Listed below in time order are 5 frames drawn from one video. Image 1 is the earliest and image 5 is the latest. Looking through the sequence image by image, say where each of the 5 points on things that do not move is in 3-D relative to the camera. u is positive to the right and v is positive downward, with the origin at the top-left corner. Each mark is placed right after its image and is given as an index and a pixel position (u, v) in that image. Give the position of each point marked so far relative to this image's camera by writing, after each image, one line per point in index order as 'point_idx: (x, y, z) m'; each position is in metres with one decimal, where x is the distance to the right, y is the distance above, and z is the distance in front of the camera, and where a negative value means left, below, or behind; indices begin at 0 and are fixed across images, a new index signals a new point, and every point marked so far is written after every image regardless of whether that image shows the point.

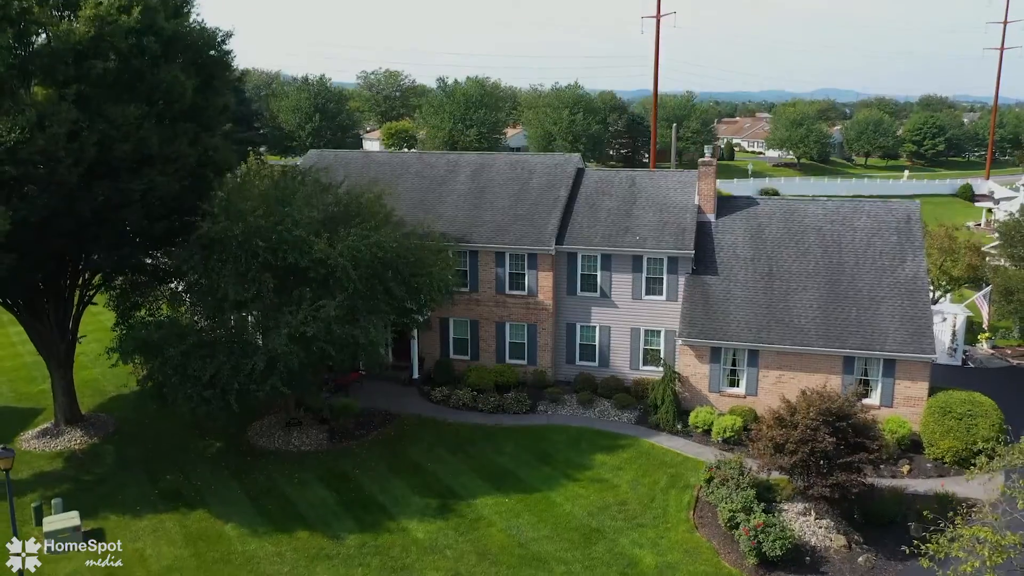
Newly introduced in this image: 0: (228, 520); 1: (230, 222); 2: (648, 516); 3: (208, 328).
0: (-7.1, -5.8, +19.0) m
1: (-7.4, +1.7, +20.0) m
2: (+3.4, -5.7, +19.1) m
3: (-8.0, -1.2, +20.0) m
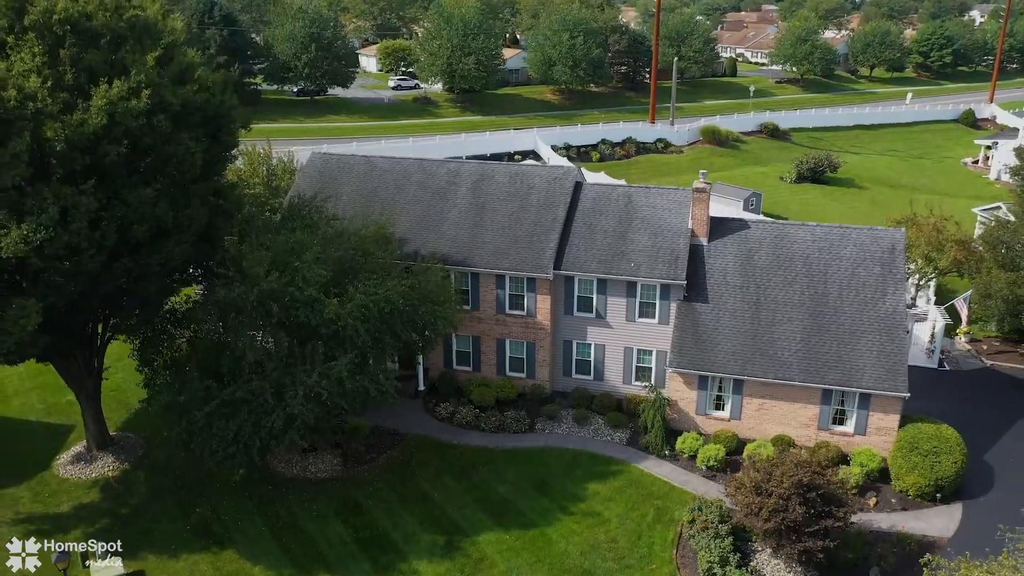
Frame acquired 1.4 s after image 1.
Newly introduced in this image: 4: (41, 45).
0: (-7.1, -7.6, +21.1) m
1: (-7.4, 0.0, +21.1) m
2: (+3.4, -7.5, +21.2) m
3: (-8.0, -2.8, +21.4) m
4: (-11.5, +5.9, +18.5) m
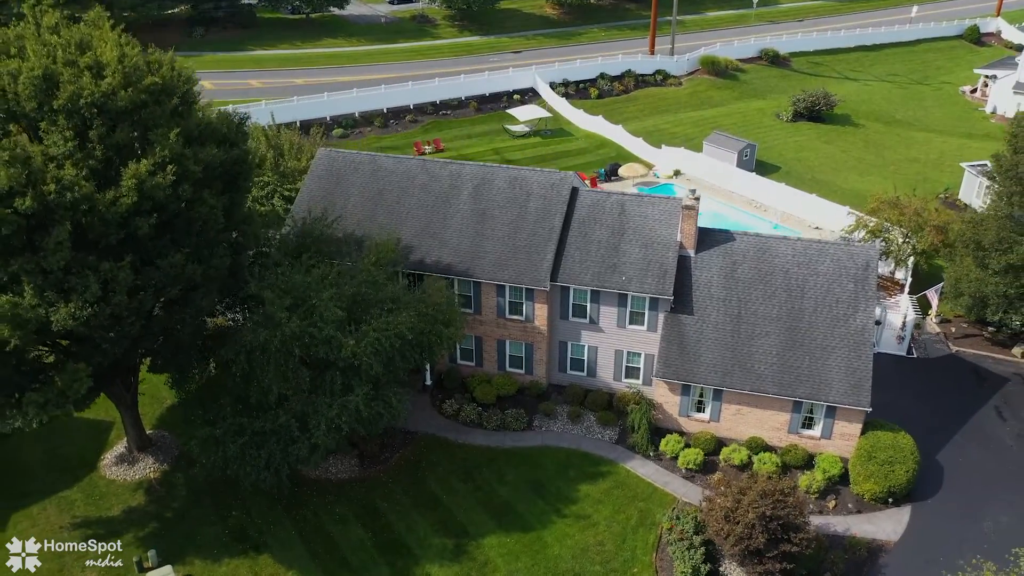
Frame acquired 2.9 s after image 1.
0: (-7.1, -8.8, +24.2) m
1: (-7.4, -1.3, +23.1) m
2: (+3.4, -8.7, +24.3) m
3: (-8.0, -4.1, +23.8) m
4: (-11.4, +4.1, +19.7) m
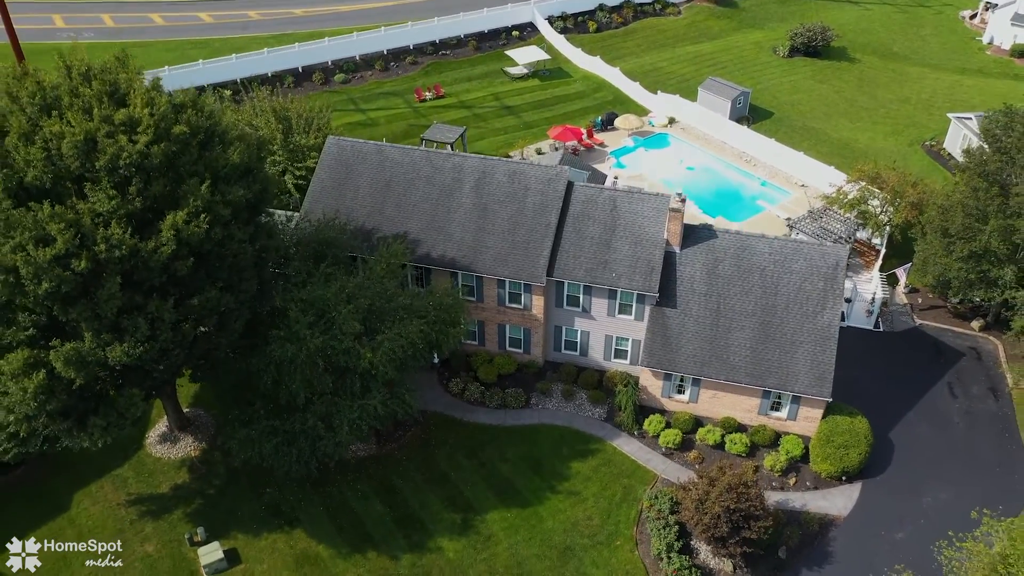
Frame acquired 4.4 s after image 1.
0: (-7.1, -9.3, +28.0) m
1: (-7.4, -2.0, +25.9) m
2: (+3.4, -9.1, +28.1) m
3: (-8.0, -4.6, +27.0) m
4: (-11.4, +2.9, +21.7) m
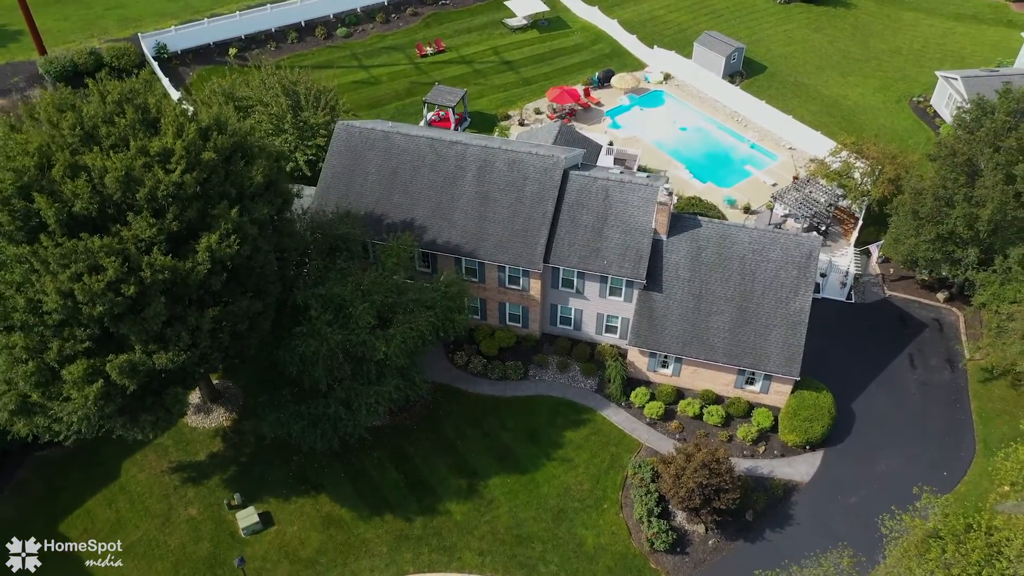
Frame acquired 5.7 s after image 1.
0: (-7.1, -9.0, +31.7) m
1: (-7.4, -2.0, +28.8) m
2: (+3.4, -8.8, +31.9) m
3: (-8.0, -4.5, +30.2) m
4: (-11.4, +2.4, +24.1) m
